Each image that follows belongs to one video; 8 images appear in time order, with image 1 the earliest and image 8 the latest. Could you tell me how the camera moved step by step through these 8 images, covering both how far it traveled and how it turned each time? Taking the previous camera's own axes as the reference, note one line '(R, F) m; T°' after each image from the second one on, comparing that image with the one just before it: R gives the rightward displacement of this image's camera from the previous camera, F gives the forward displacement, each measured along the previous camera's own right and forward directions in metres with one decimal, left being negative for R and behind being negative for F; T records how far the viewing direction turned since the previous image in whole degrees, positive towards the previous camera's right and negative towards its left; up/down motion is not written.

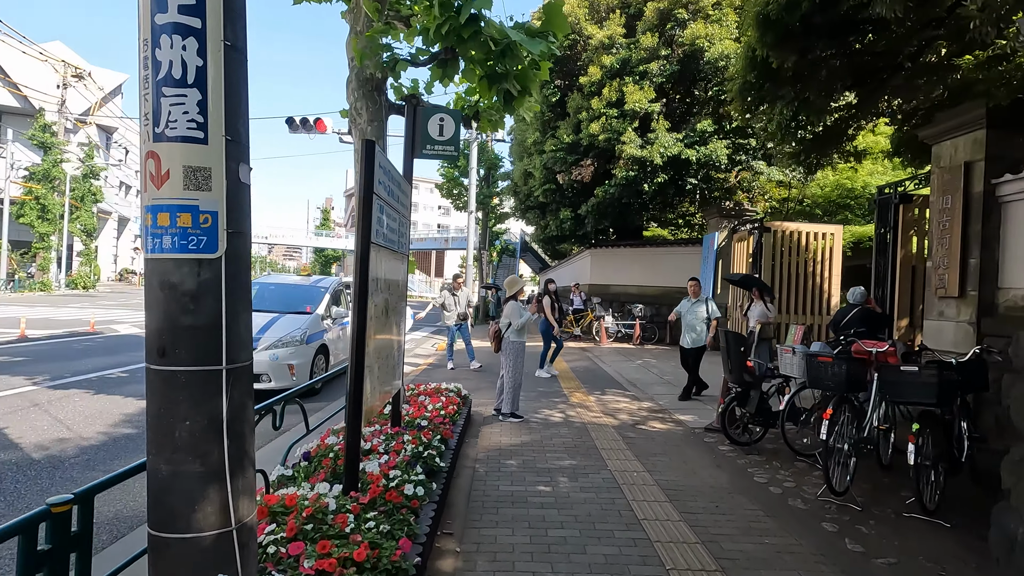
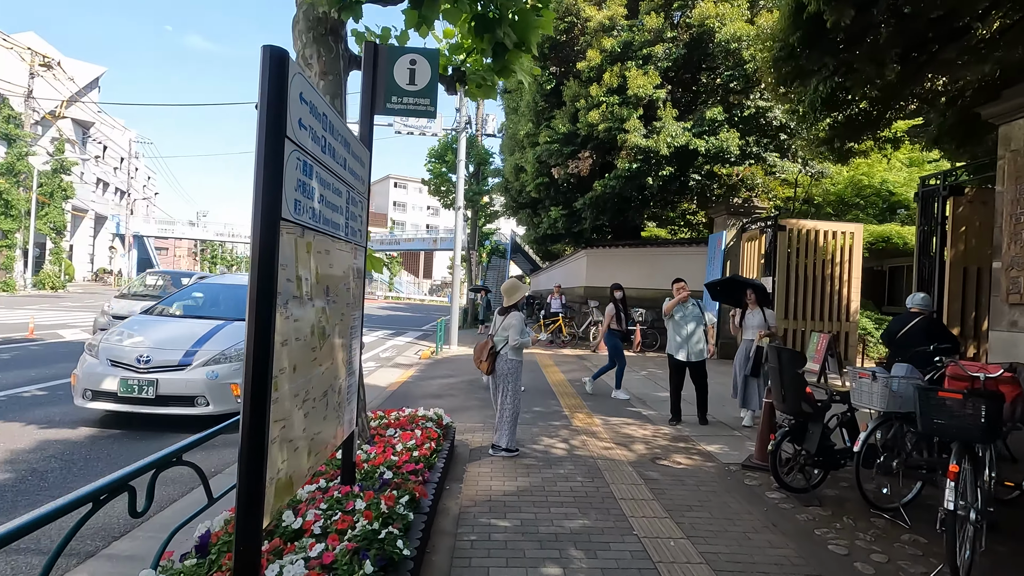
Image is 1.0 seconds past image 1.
(0.0, +1.1) m; +1°
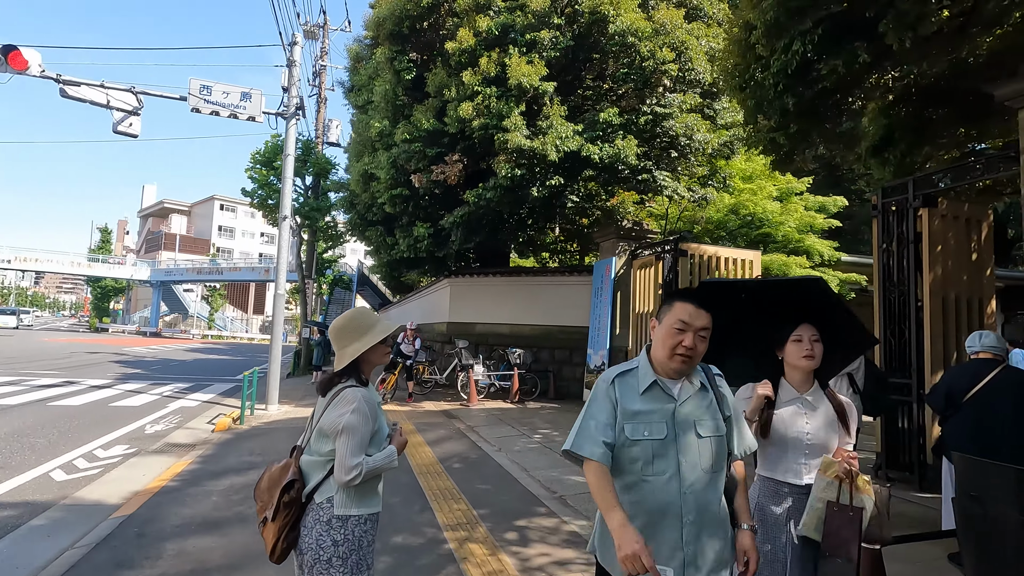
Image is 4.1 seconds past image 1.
(0.0, +2.7) m; +16°
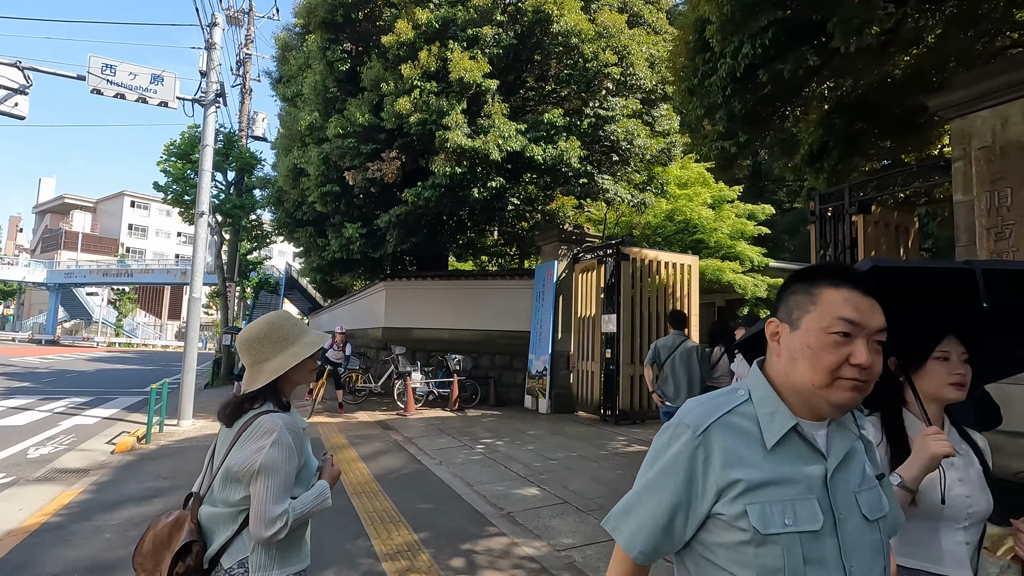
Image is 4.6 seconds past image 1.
(-0.1, +0.3) m; +7°
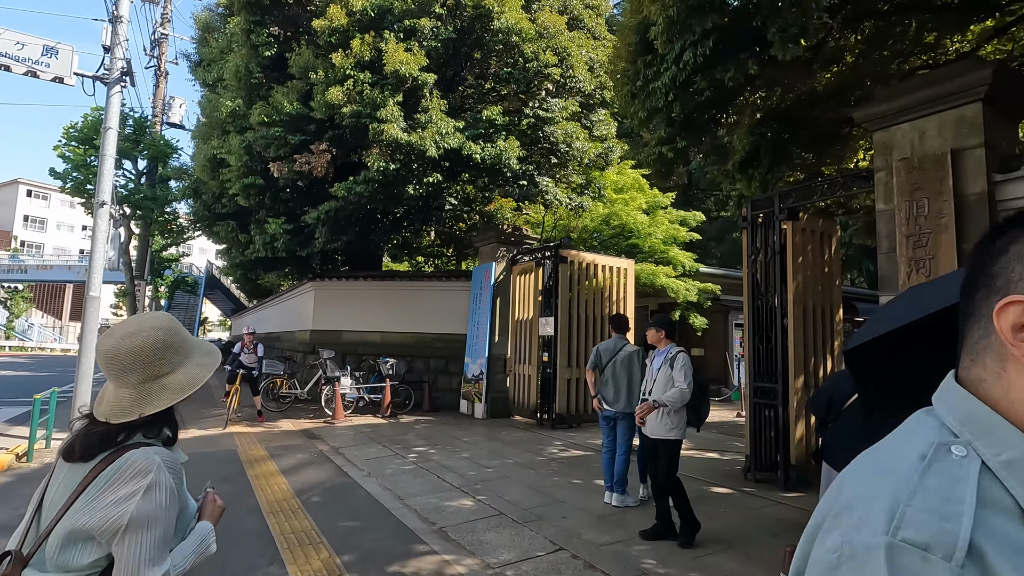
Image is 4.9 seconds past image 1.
(0.0, +0.2) m; +7°
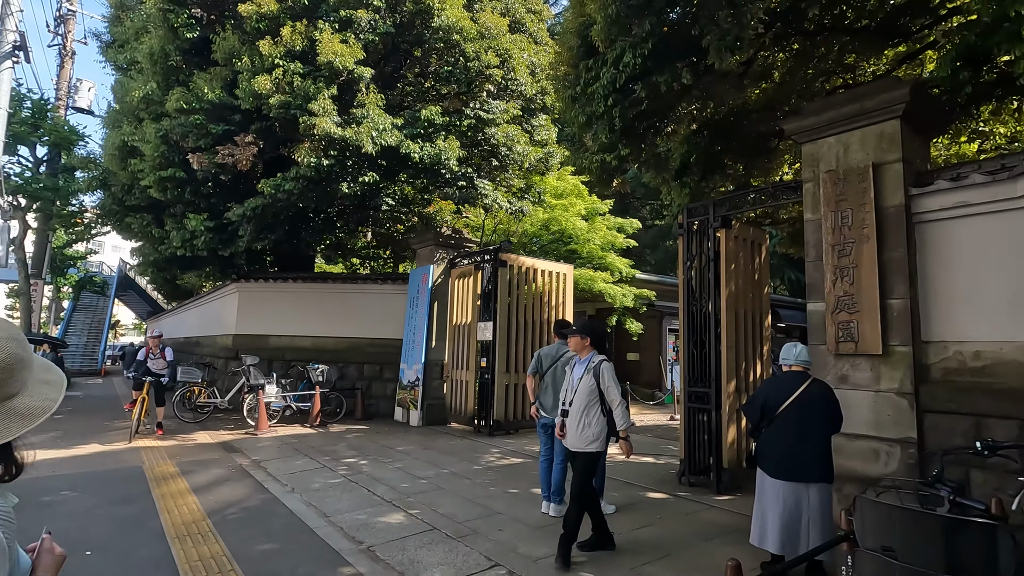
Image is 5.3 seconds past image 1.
(0.0, +0.2) m; +6°
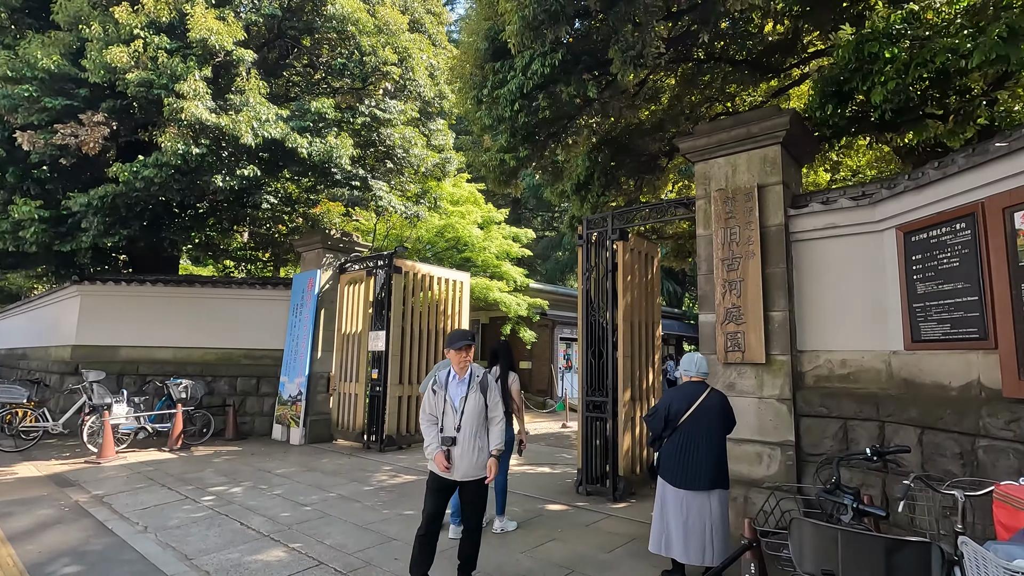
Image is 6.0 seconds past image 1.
(-0.1, +0.2) m; +12°
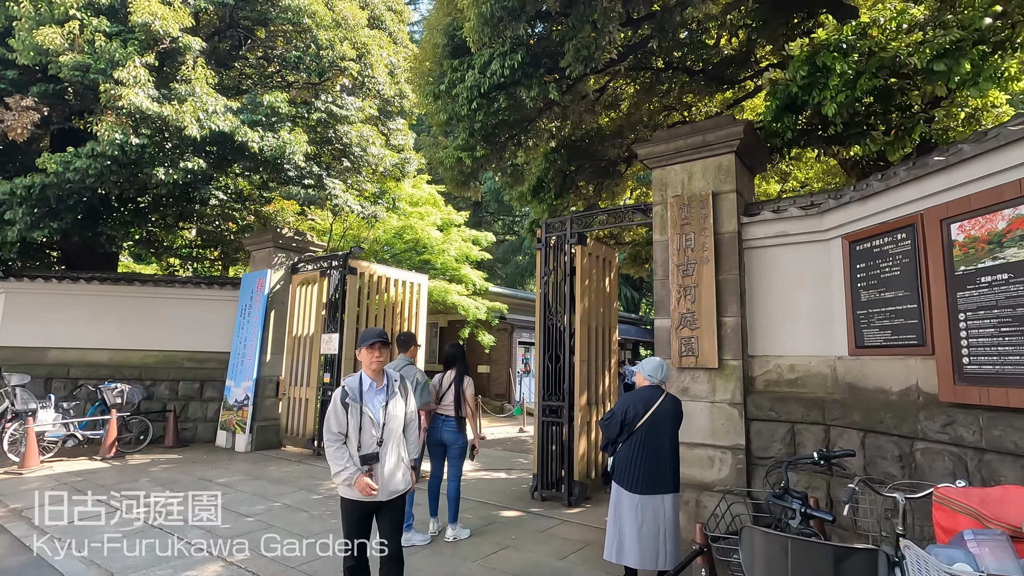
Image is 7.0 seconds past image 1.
(0.0, +0.1) m; +4°
